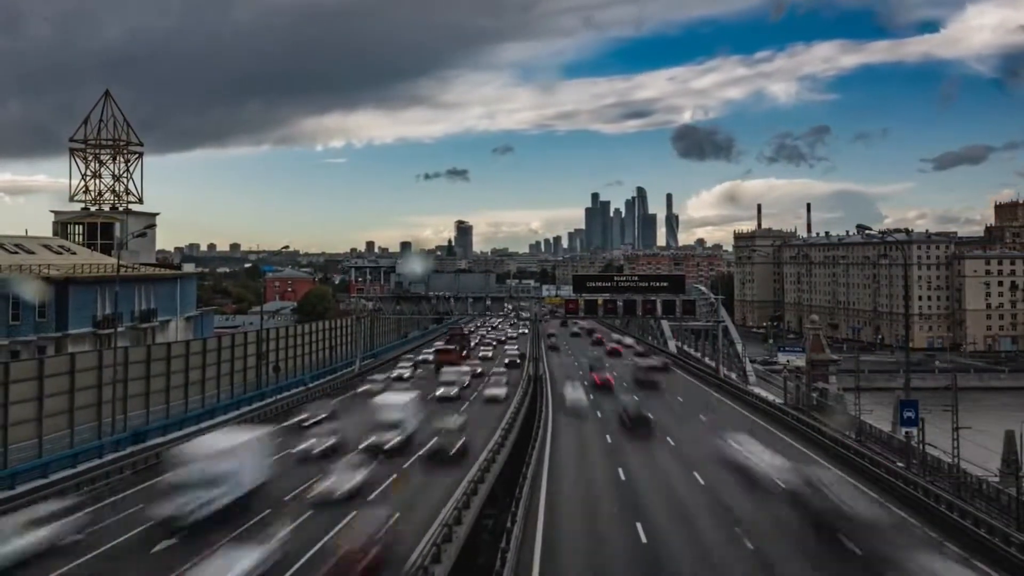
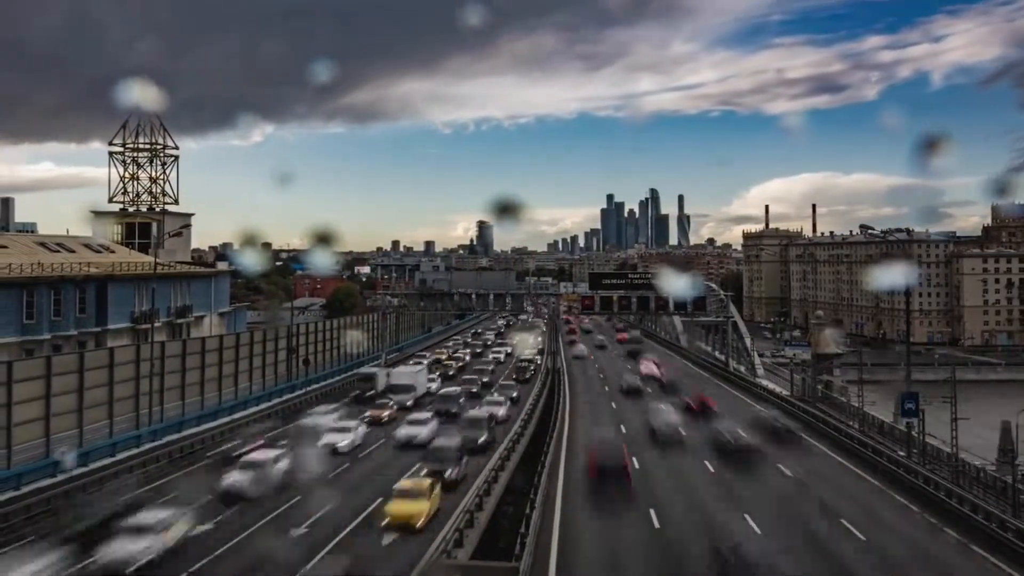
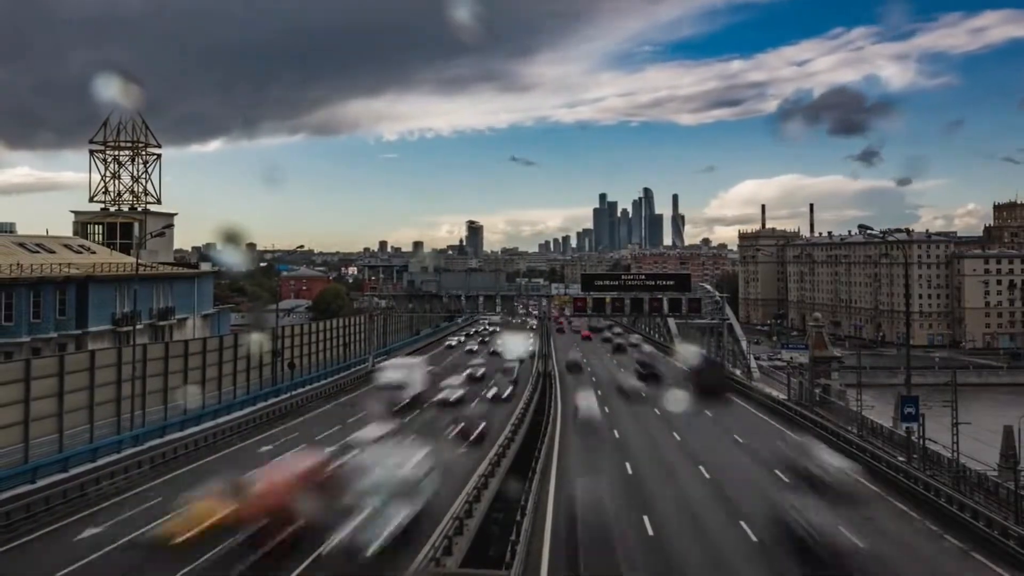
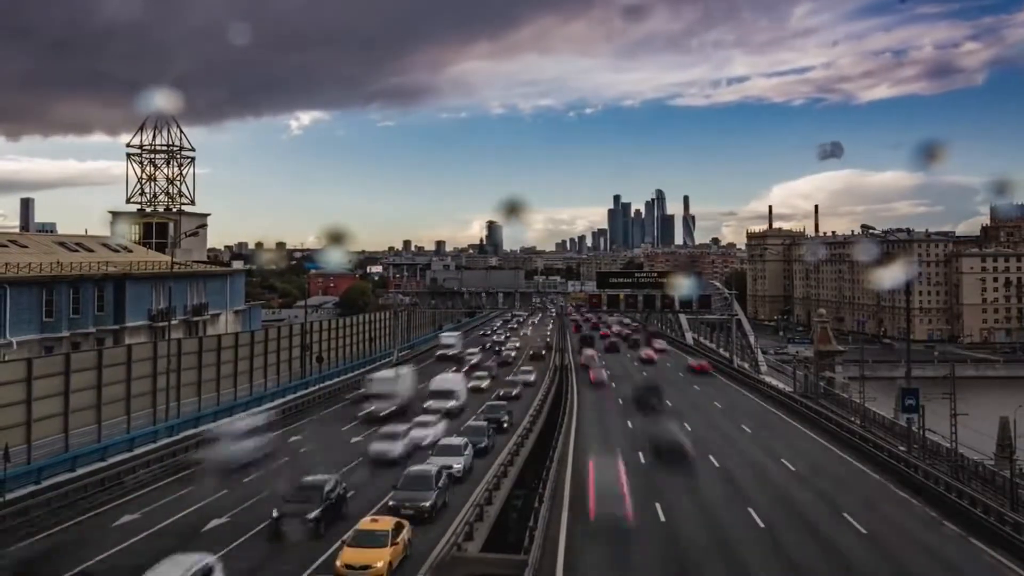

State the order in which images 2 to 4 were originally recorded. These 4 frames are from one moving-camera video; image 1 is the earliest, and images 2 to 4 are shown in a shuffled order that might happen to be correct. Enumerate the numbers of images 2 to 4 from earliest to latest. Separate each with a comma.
3, 2, 4
